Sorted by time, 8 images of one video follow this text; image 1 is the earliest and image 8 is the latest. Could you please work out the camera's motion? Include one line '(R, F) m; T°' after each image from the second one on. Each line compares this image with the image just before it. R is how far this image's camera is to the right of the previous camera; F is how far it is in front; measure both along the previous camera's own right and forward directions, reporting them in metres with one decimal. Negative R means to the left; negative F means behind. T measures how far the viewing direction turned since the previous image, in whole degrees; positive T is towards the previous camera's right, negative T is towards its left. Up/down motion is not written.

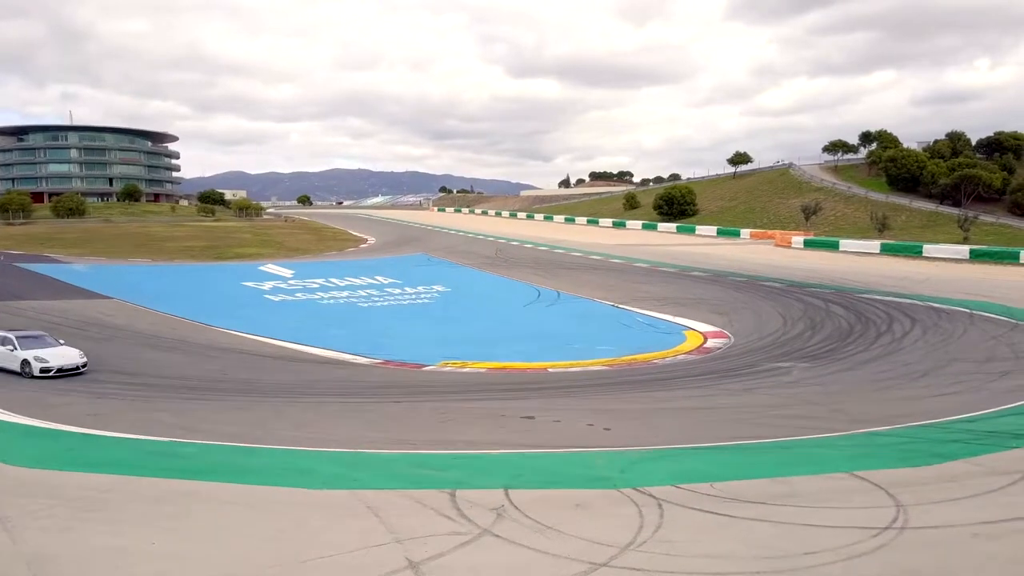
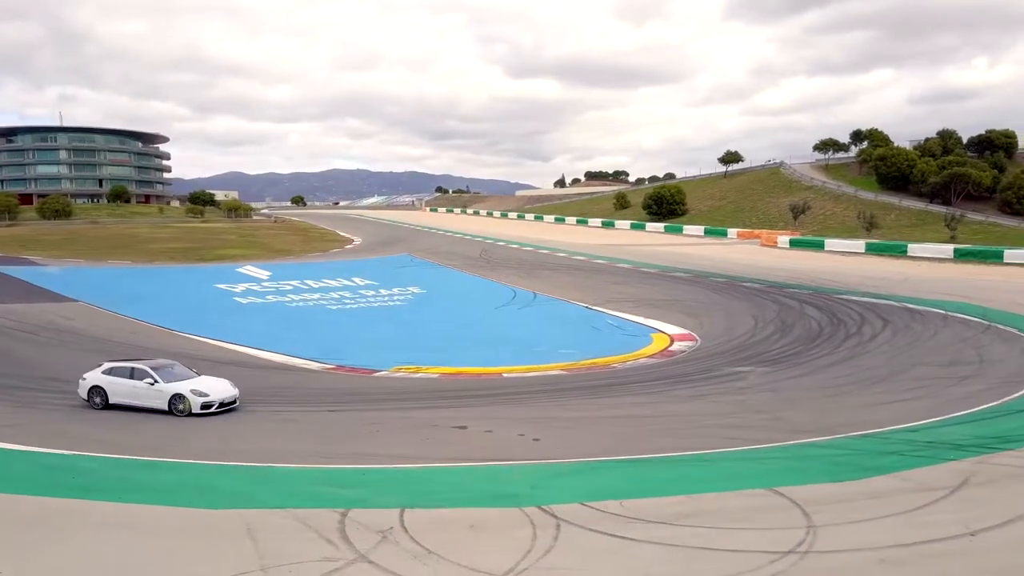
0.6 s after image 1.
(+0.8, +0.4) m; 0°
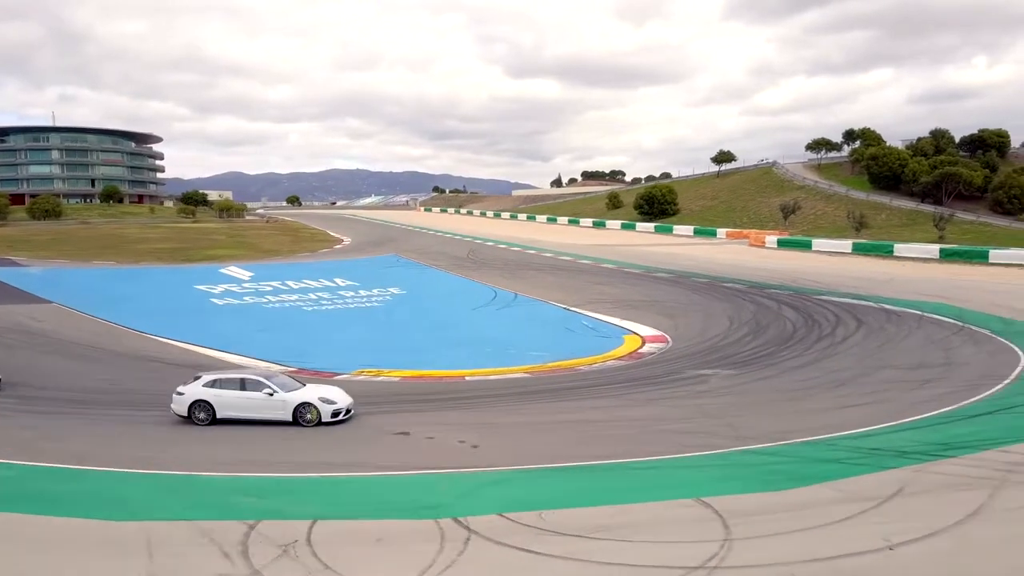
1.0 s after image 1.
(+0.7, +0.2) m; 0°
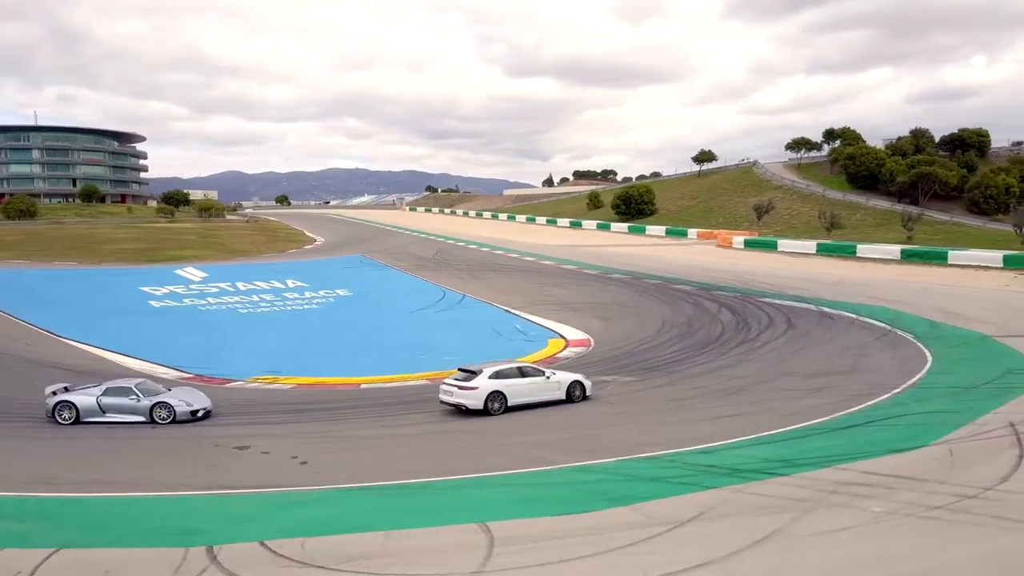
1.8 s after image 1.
(+1.8, +0.5) m; 0°
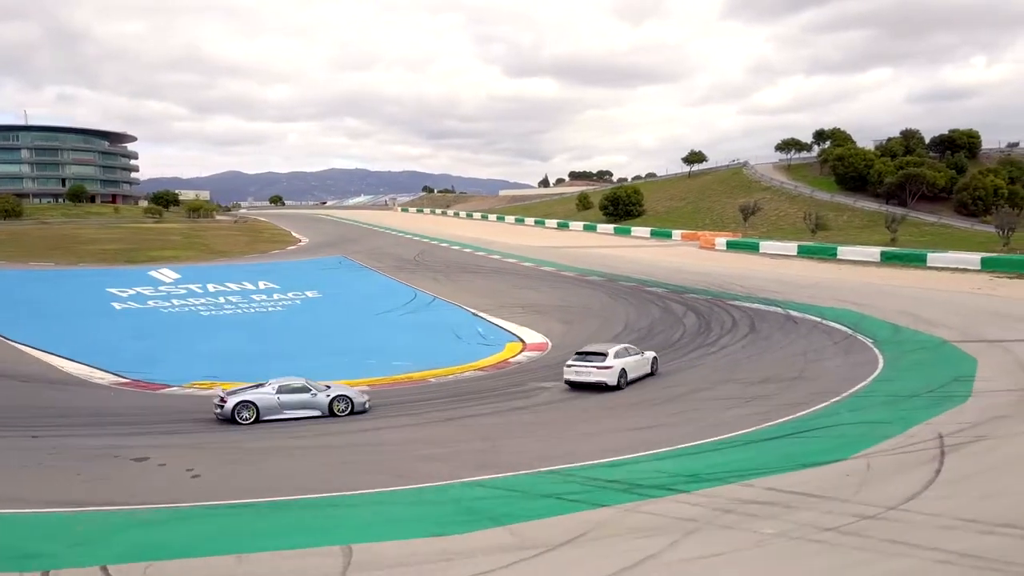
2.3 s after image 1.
(+1.0, +0.4) m; 0°
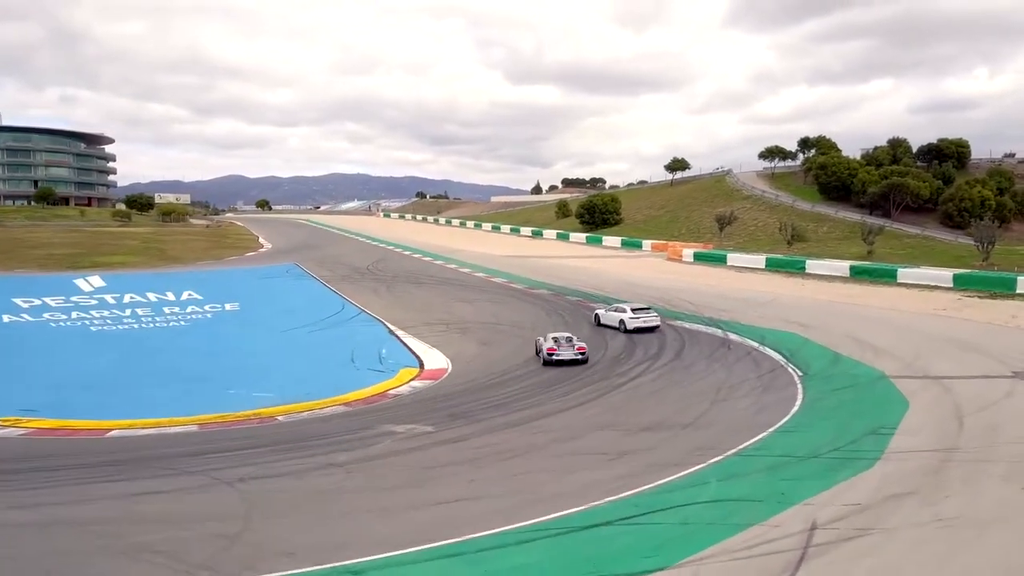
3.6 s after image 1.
(+2.1, +2.1) m; 0°
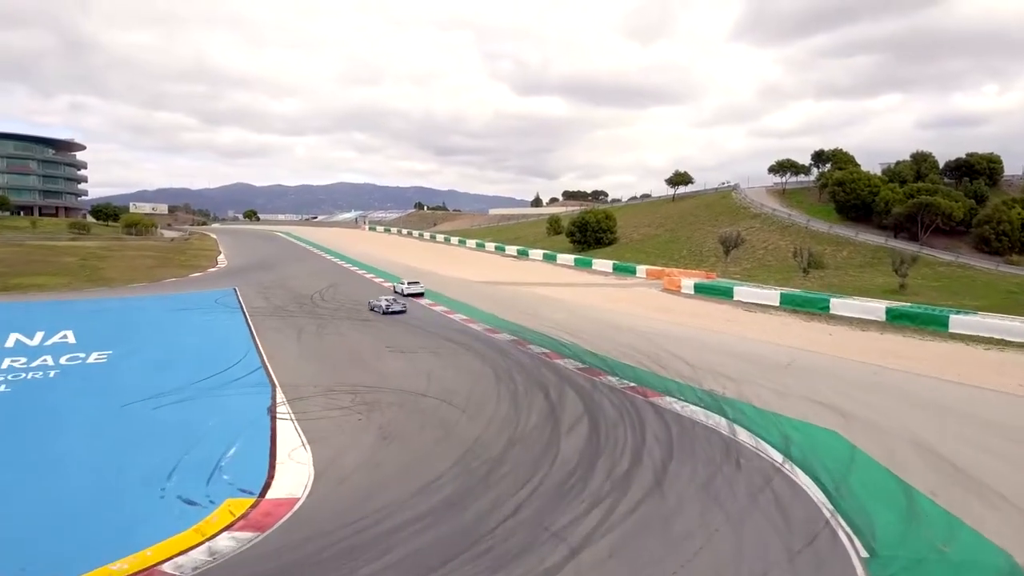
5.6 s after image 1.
(+1.5, +5.9) m; 0°
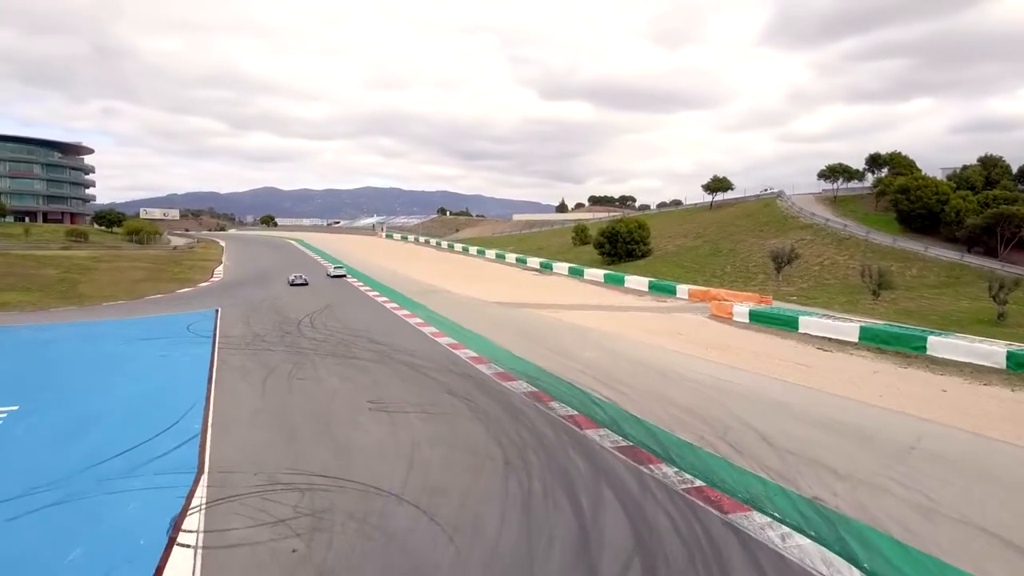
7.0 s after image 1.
(+0.1, +5.0) m; -2°
